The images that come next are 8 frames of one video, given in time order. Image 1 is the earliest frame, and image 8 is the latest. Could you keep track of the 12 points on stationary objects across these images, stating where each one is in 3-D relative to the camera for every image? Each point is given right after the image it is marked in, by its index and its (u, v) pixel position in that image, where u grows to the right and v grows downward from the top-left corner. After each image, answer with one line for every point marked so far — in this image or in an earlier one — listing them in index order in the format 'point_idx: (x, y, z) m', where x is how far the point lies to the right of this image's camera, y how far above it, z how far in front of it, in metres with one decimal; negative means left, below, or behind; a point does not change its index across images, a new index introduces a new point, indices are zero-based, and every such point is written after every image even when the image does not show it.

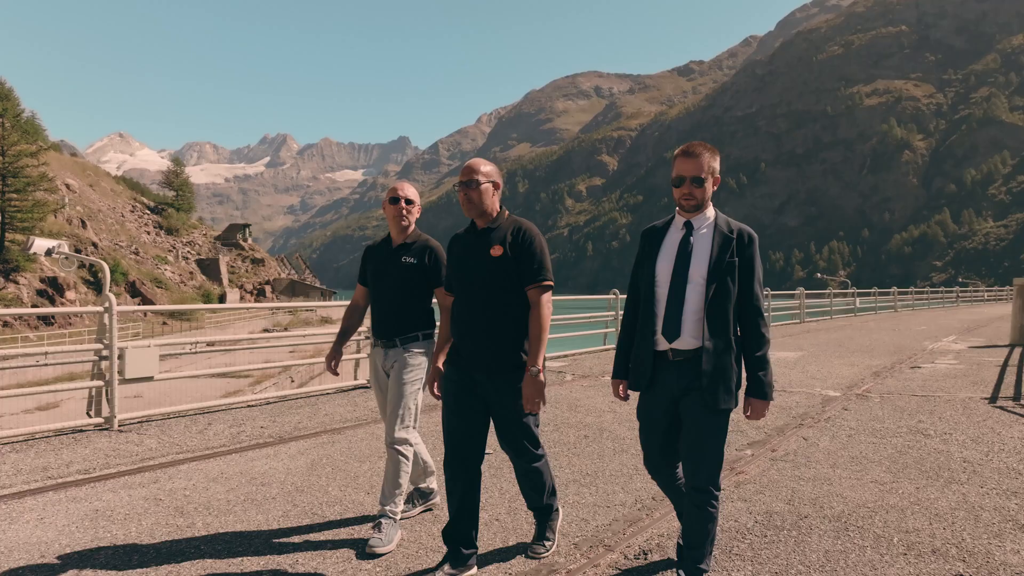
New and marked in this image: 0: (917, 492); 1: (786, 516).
0: (+3.0, -1.5, +4.9) m
1: (+1.7, -1.5, +4.4) m
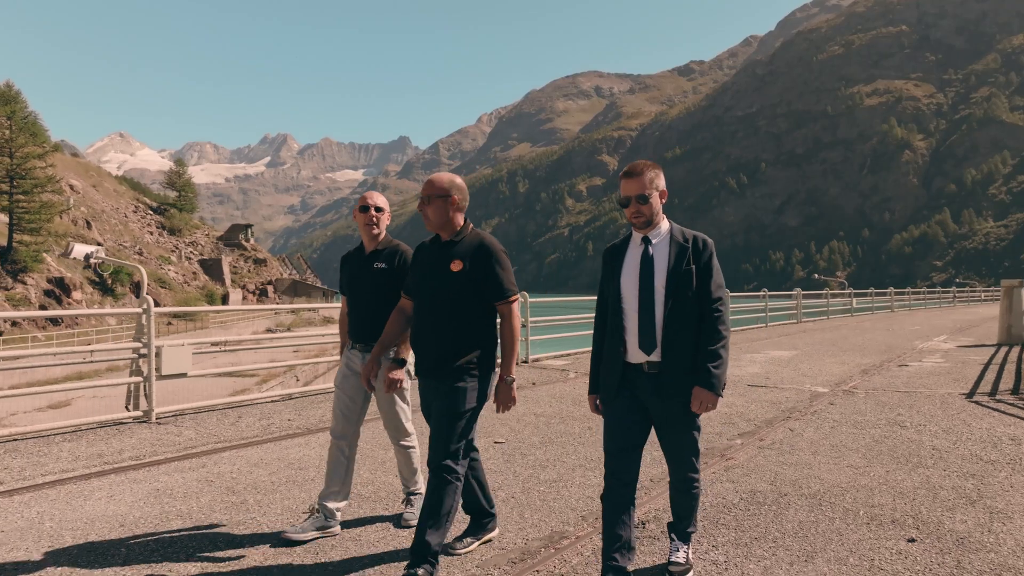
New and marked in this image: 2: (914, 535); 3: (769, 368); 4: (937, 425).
0: (+3.1, -1.5, +5.5) m
1: (+1.8, -1.5, +4.9) m
2: (+2.5, -1.5, +4.1) m
3: (+5.0, -1.5, +12.6) m
4: (+4.7, -1.5, +7.2) m
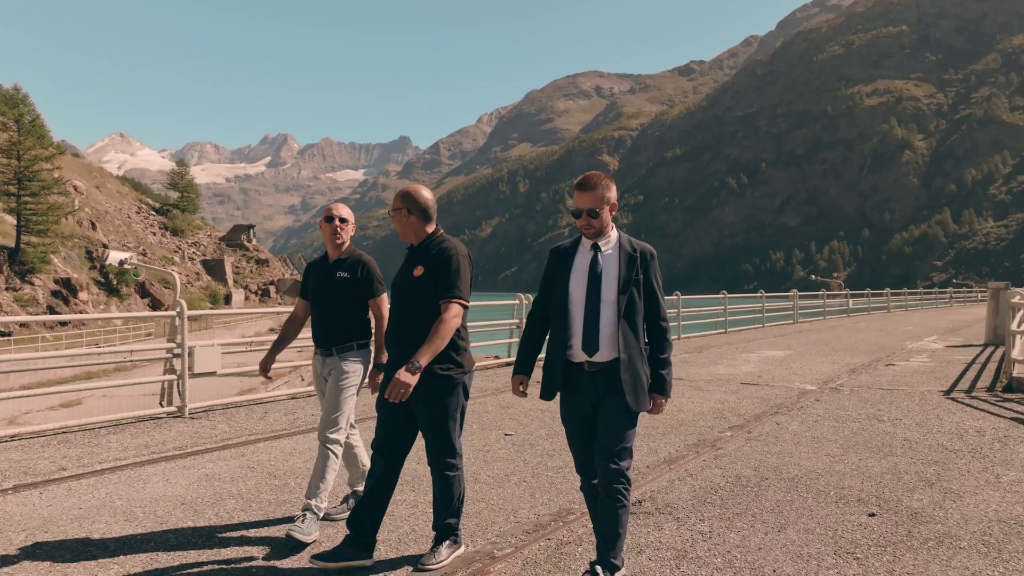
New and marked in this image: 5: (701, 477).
0: (+3.2, -1.6, +6.1) m
1: (+1.9, -1.6, +5.6) m
2: (+2.6, -1.6, +4.7) m
3: (+5.1, -1.6, +13.2) m
4: (+4.8, -1.6, +7.8) m
5: (+1.5, -1.6, +5.5) m
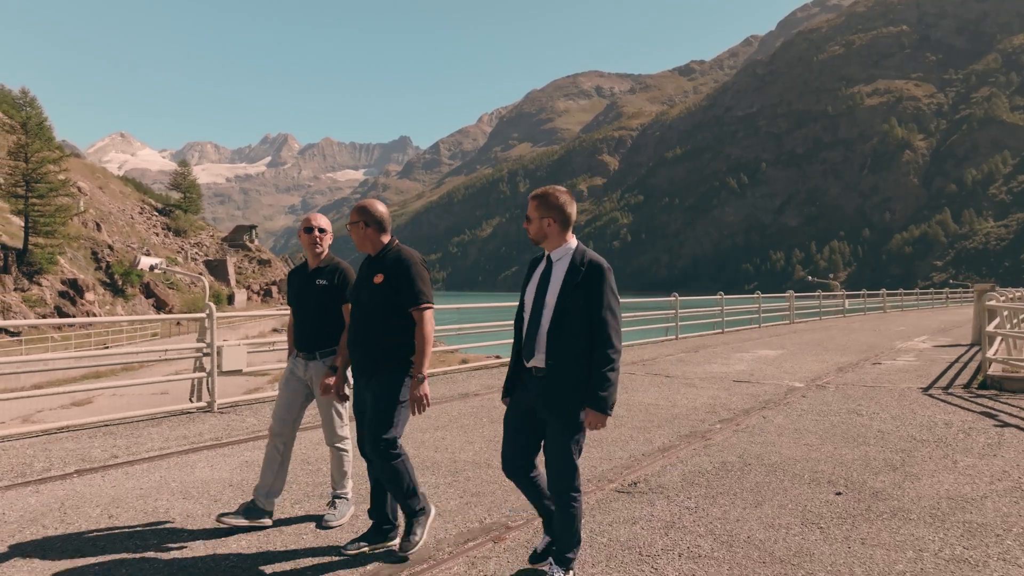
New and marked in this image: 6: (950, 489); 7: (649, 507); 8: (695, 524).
0: (+3.3, -1.6, +6.7) m
1: (+2.0, -1.7, +6.2) m
2: (+2.7, -1.6, +5.4) m
3: (+5.1, -1.6, +13.9) m
4: (+4.9, -1.6, +8.5) m
5: (+1.6, -1.7, +6.2) m
6: (+3.6, -1.6, +5.4) m
7: (+1.0, -1.7, +5.0) m
8: (+1.3, -1.7, +4.6) m
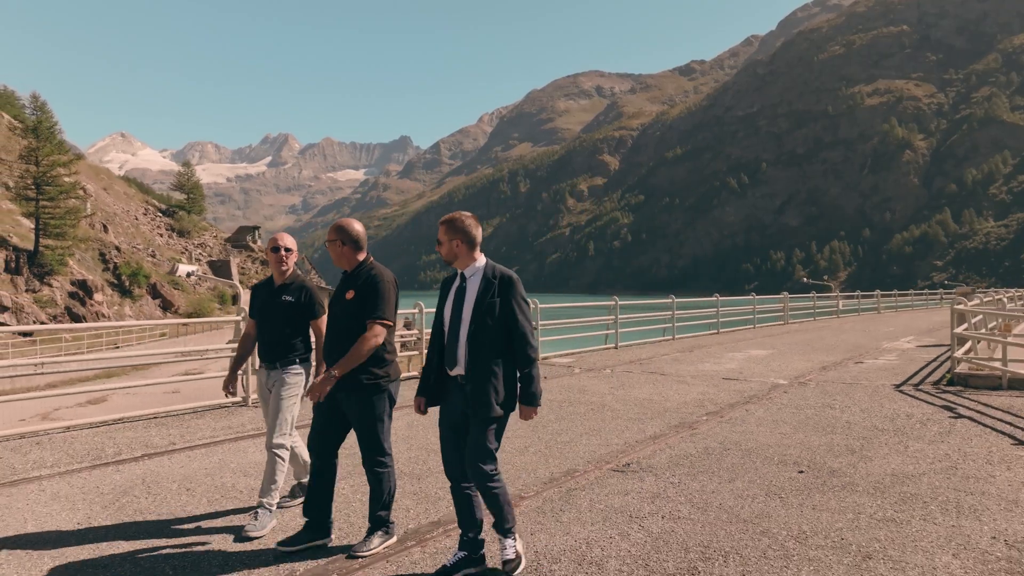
0: (+3.4, -1.7, +7.7) m
1: (+2.1, -1.7, +7.2) m
2: (+2.8, -1.7, +6.3) m
3: (+5.3, -1.7, +14.8) m
4: (+5.0, -1.7, +9.4) m
5: (+1.7, -1.7, +7.1) m
6: (+3.7, -1.7, +6.3) m
7: (+1.1, -1.7, +6.0) m
8: (+1.4, -1.7, +5.6) m
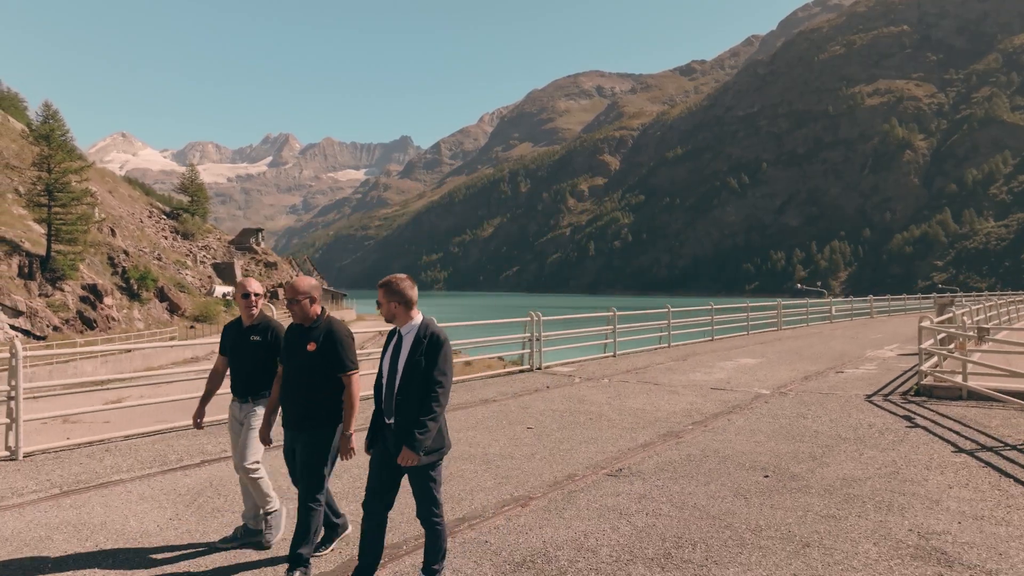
0: (+3.5, -2.1, +8.8) m
1: (+2.3, -2.1, +8.3) m
2: (+2.9, -2.1, +7.5) m
3: (+5.4, -2.1, +16.0) m
4: (+5.1, -2.1, +10.5) m
5: (+1.9, -2.1, +8.3) m
6: (+3.8, -2.1, +7.4) m
7: (+1.2, -2.1, +7.1) m
8: (+1.5, -2.1, +6.7) m
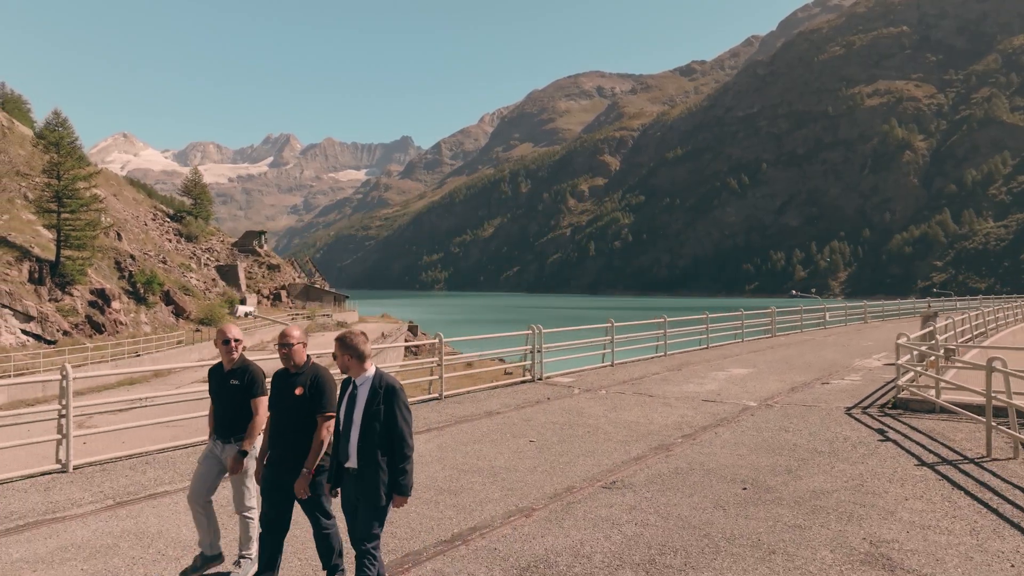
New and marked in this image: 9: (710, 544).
0: (+3.5, -2.5, +9.7) m
1: (+2.3, -2.5, +9.1) m
2: (+3.0, -2.5, +8.3) m
3: (+5.4, -2.5, +16.8) m
4: (+5.2, -2.5, +11.4) m
5: (+1.9, -2.5, +9.1) m
6: (+3.8, -2.5, +8.3) m
7: (+1.3, -2.5, +8.0) m
8: (+1.6, -2.5, +7.6) m
9: (+1.9, -2.5, +6.5) m
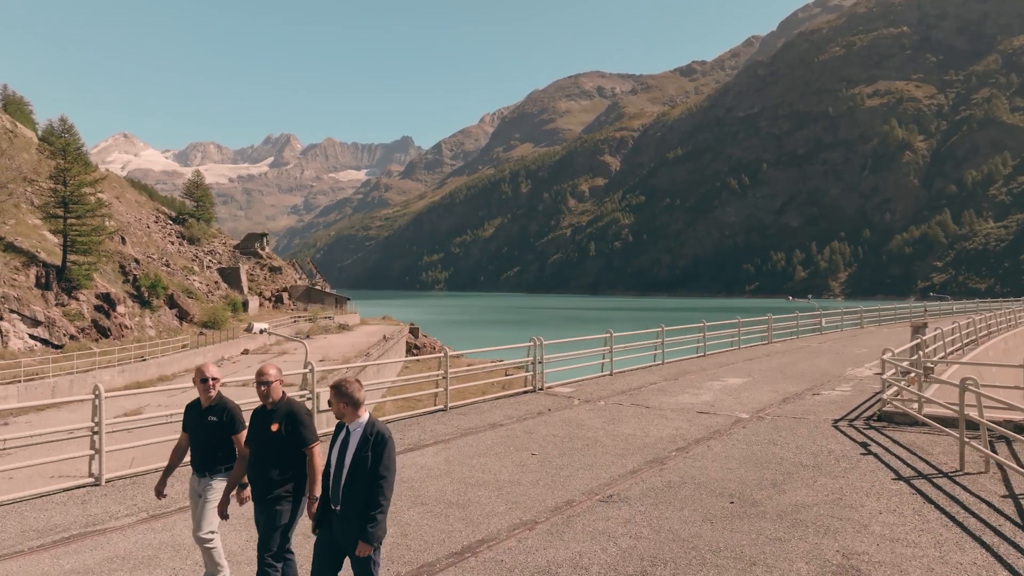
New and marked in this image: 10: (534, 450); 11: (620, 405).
0: (+3.6, -2.9, +10.3) m
1: (+2.4, -2.9, +9.8) m
2: (+3.0, -2.9, +9.0) m
3: (+5.5, -2.9, +17.5) m
4: (+5.2, -2.8, +12.0) m
5: (+2.0, -2.9, +9.8) m
6: (+3.9, -2.8, +8.9) m
7: (+1.3, -2.9, +8.6) m
8: (+1.6, -2.9, +8.2) m
9: (+2.0, -2.9, +7.1) m
10: (+0.4, -2.9, +12.0) m
11: (+2.7, -2.9, +16.4) m
